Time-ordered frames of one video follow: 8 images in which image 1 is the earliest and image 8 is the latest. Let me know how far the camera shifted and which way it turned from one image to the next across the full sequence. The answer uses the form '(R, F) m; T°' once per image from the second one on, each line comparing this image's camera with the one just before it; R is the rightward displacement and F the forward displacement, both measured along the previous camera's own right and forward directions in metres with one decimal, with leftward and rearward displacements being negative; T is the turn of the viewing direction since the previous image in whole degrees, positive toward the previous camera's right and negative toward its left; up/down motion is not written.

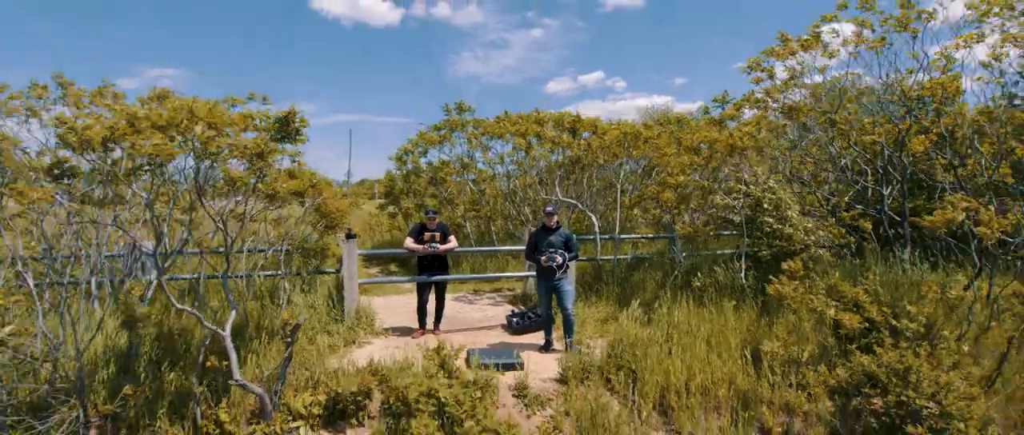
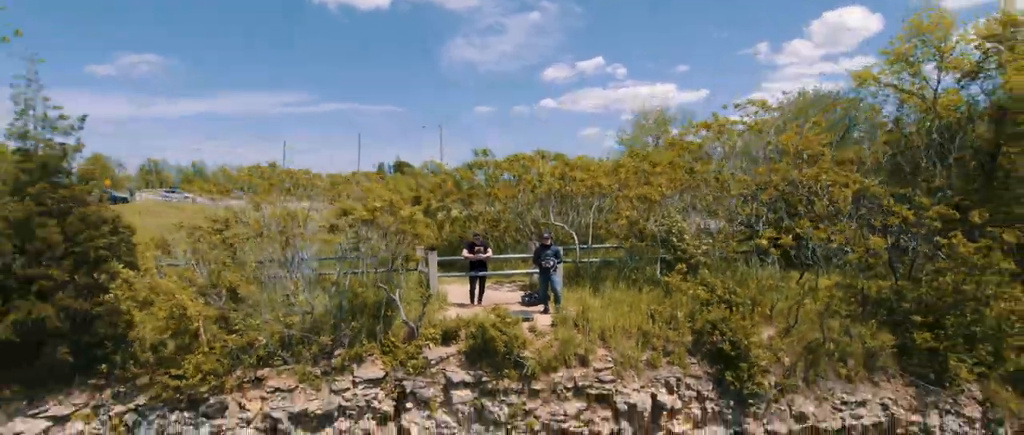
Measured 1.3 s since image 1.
(-0.2, -3.5) m; 0°
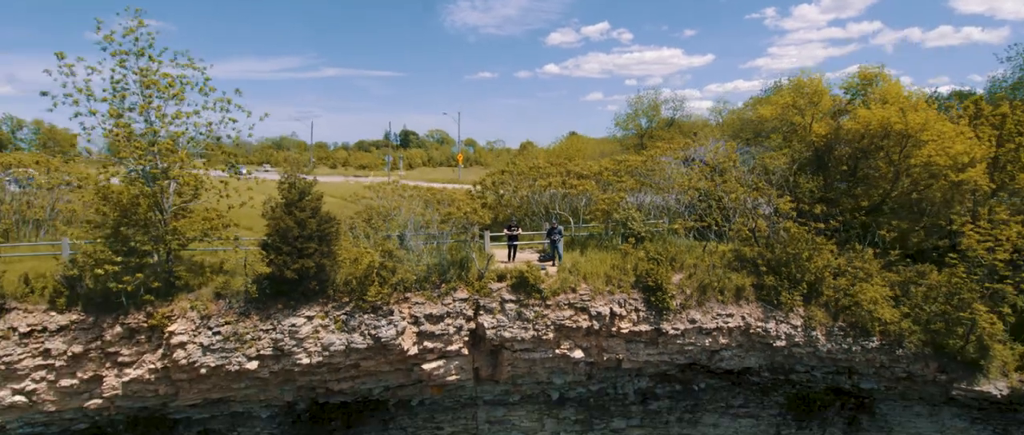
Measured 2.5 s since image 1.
(-0.4, -5.7) m; 0°
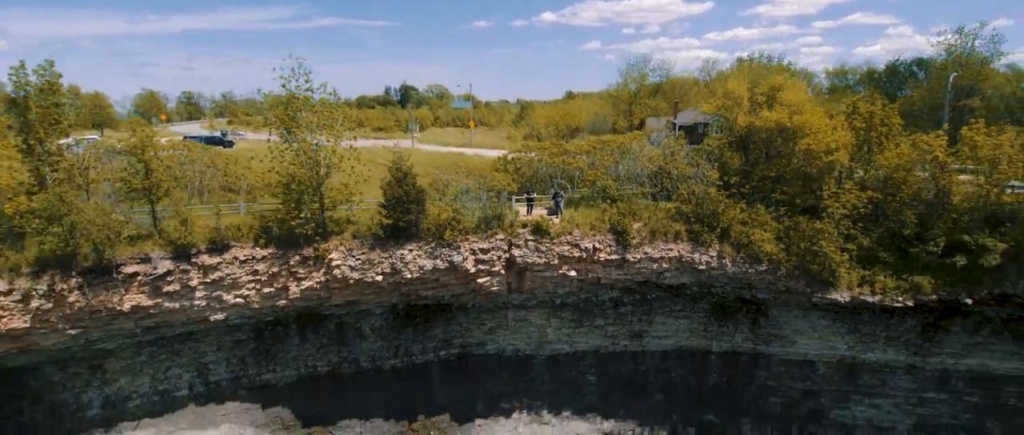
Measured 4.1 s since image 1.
(-0.8, -7.4) m; 0°
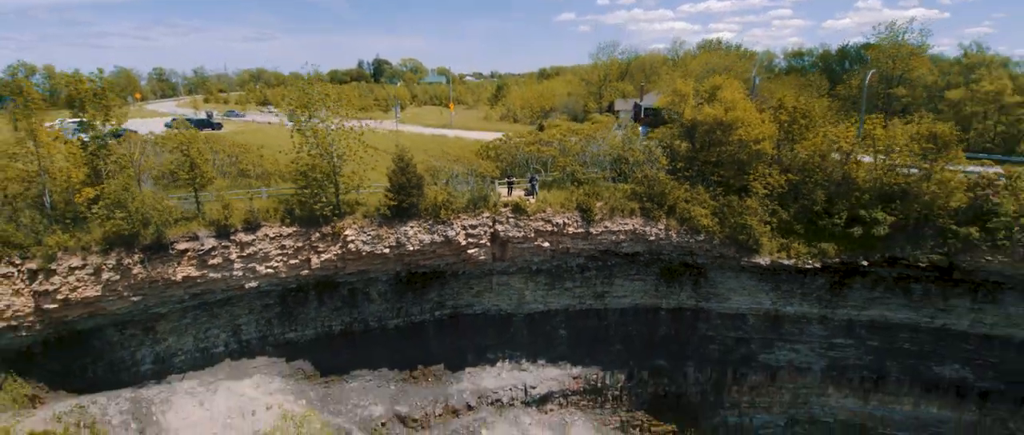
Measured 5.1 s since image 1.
(-0.4, -4.1) m; +3°
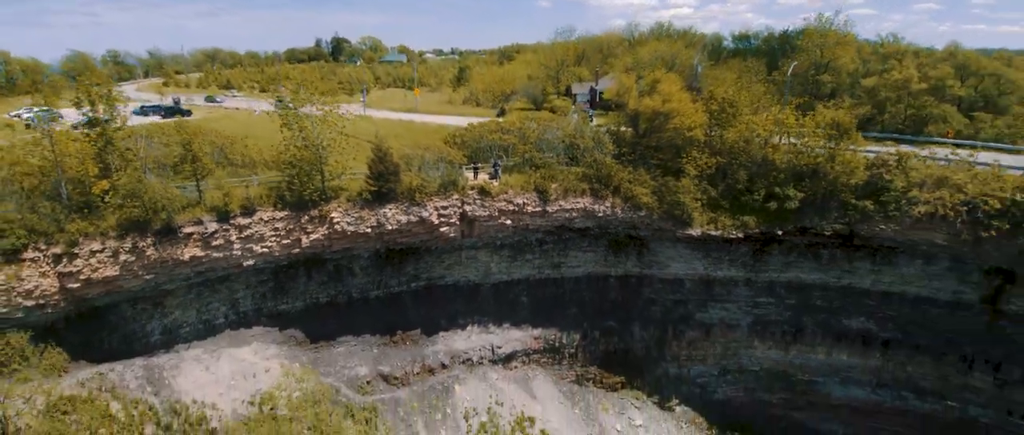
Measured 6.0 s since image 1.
(-0.1, -3.5) m; +4°
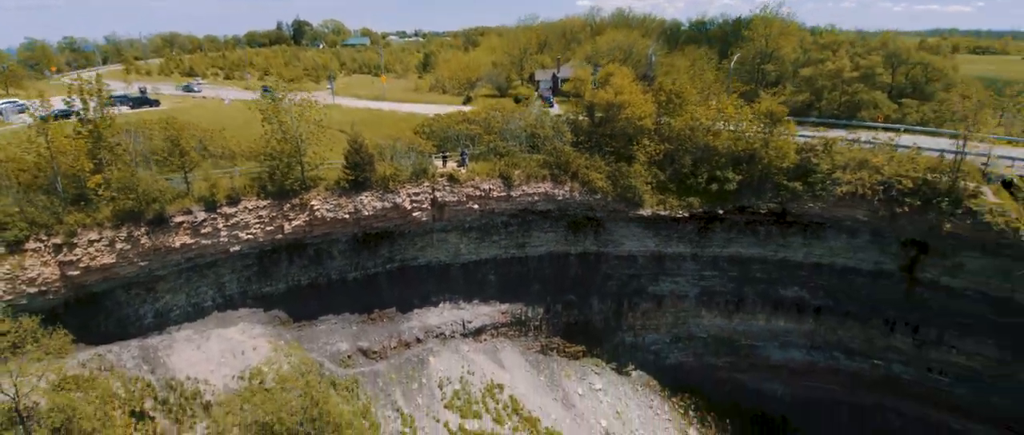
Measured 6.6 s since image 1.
(0.0, -2.6) m; +3°
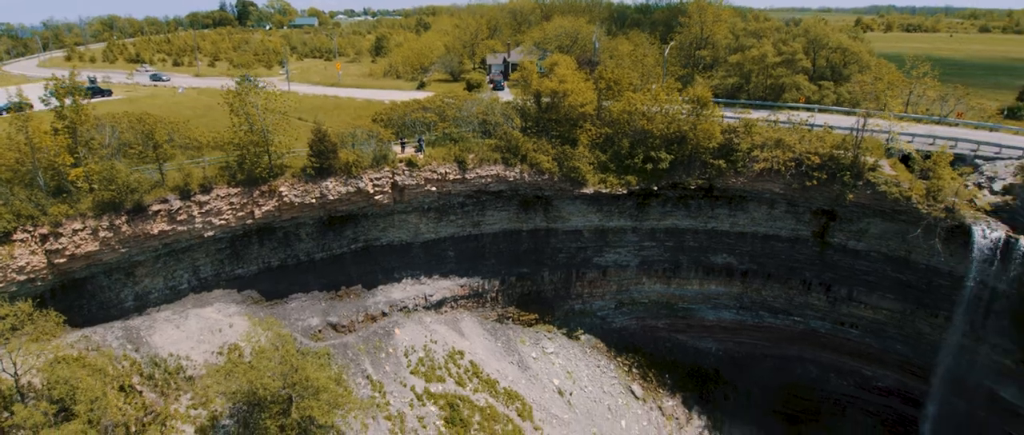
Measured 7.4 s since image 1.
(+0.1, -3.0) m; +4°
